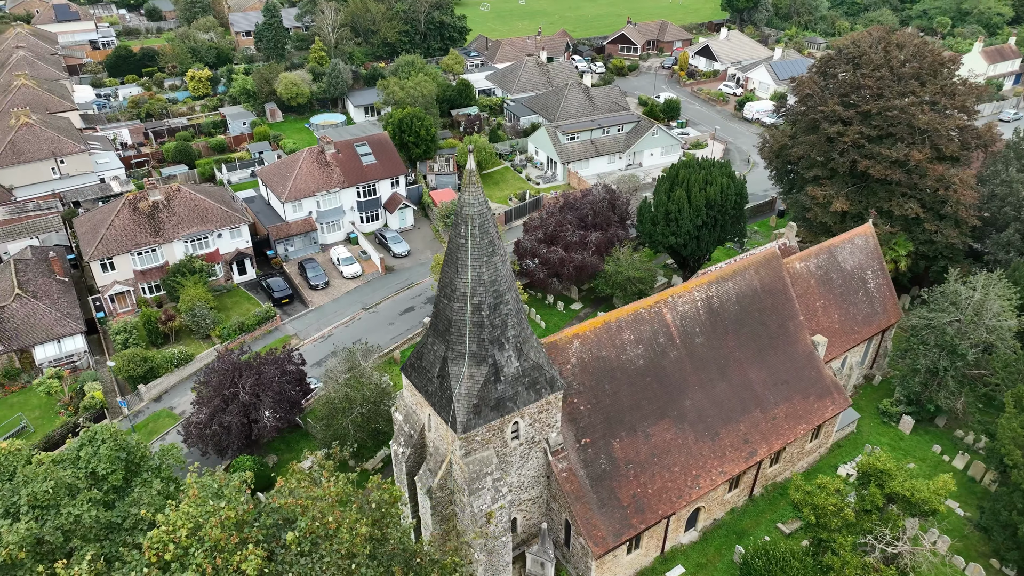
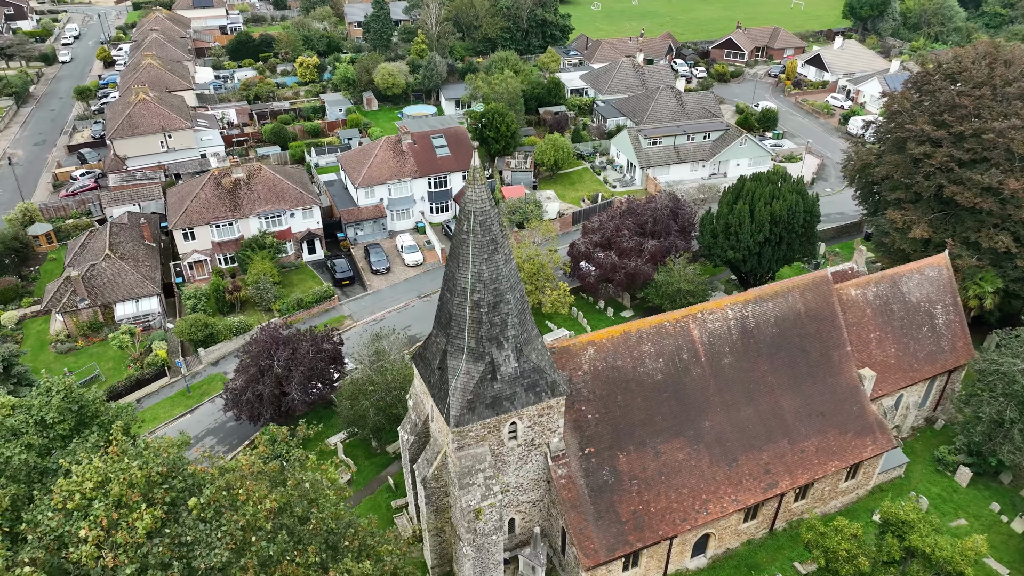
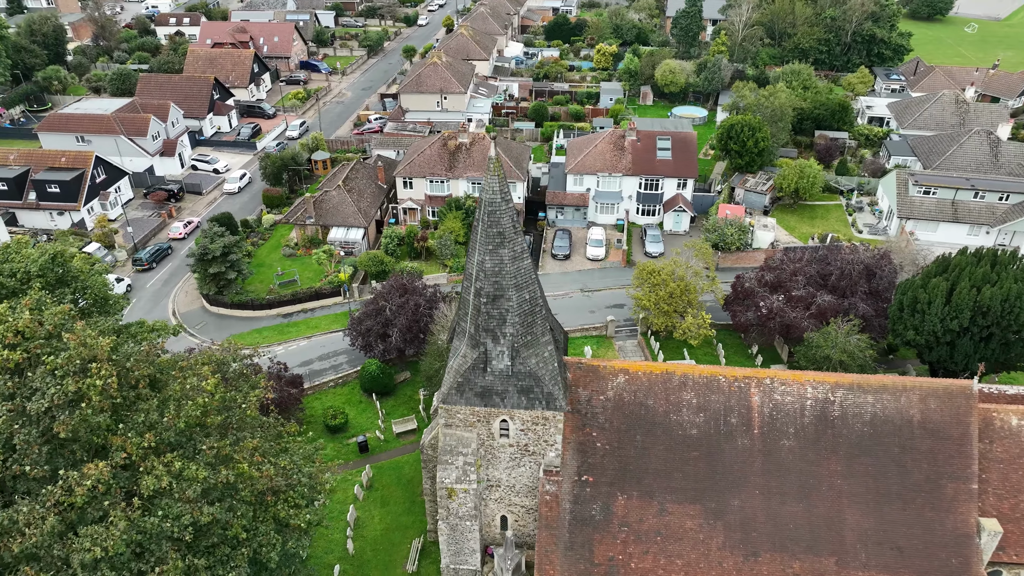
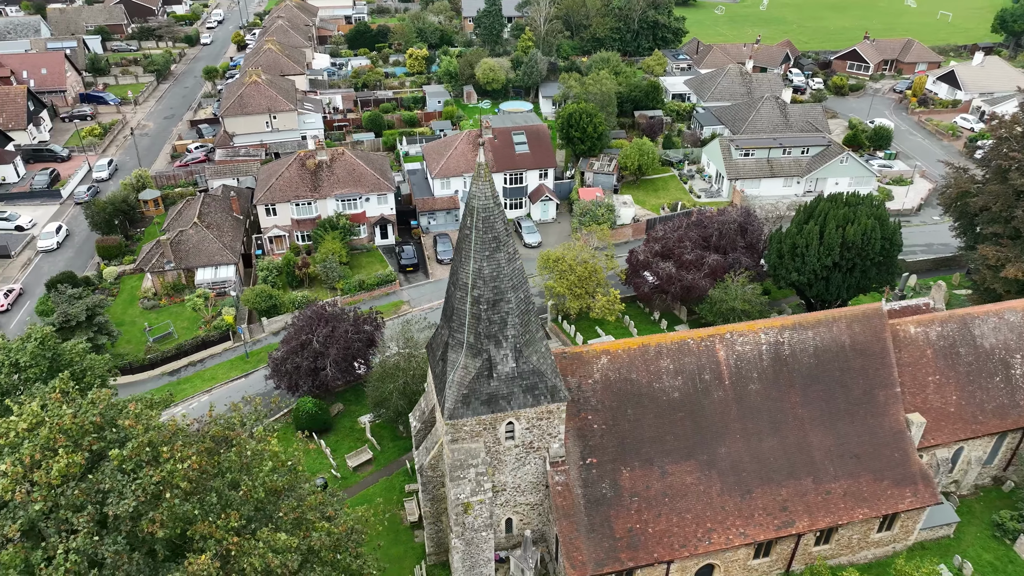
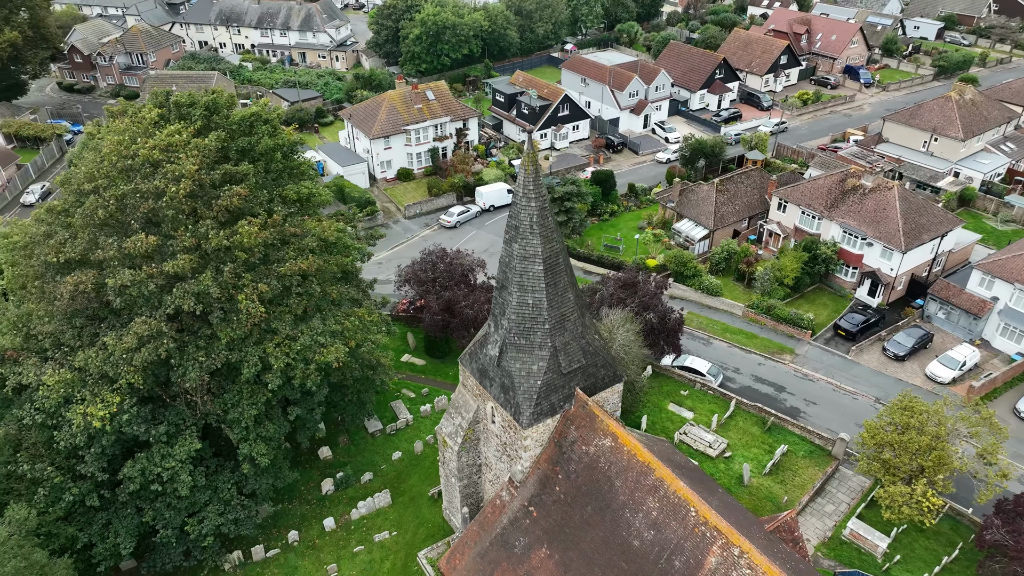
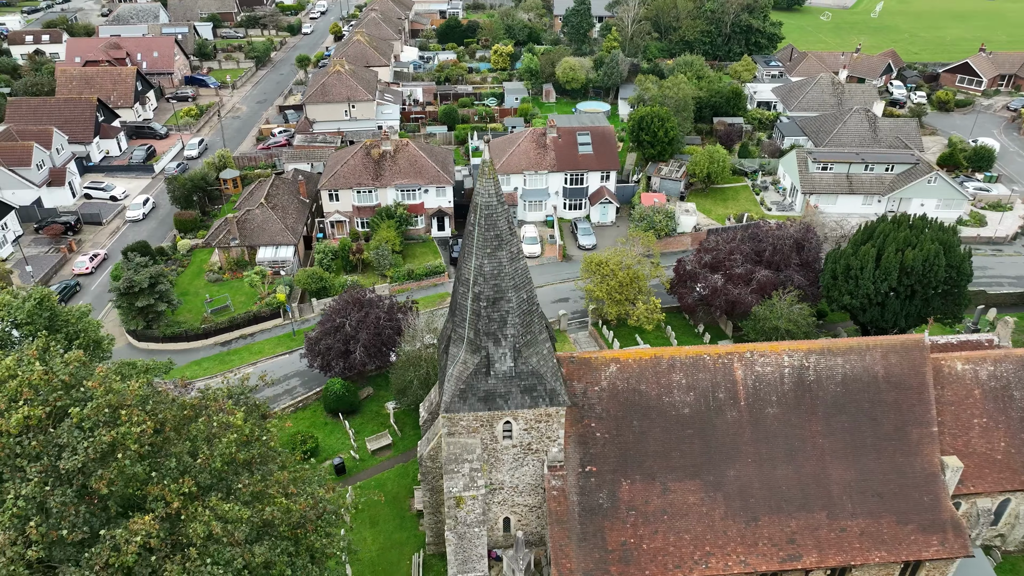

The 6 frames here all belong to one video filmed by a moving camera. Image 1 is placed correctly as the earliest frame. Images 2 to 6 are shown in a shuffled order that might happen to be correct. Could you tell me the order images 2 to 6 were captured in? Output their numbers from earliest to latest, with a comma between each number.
2, 4, 6, 3, 5
